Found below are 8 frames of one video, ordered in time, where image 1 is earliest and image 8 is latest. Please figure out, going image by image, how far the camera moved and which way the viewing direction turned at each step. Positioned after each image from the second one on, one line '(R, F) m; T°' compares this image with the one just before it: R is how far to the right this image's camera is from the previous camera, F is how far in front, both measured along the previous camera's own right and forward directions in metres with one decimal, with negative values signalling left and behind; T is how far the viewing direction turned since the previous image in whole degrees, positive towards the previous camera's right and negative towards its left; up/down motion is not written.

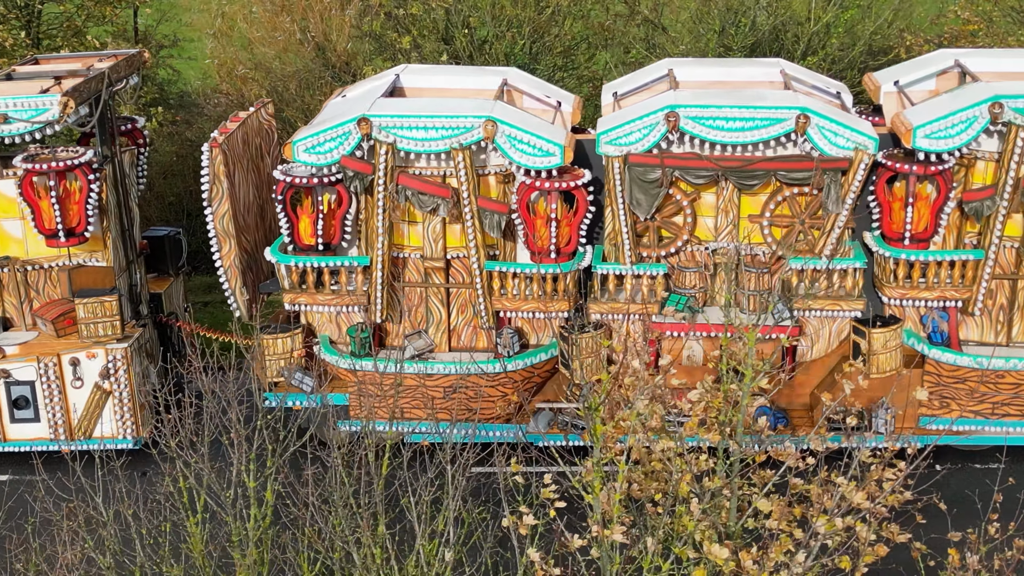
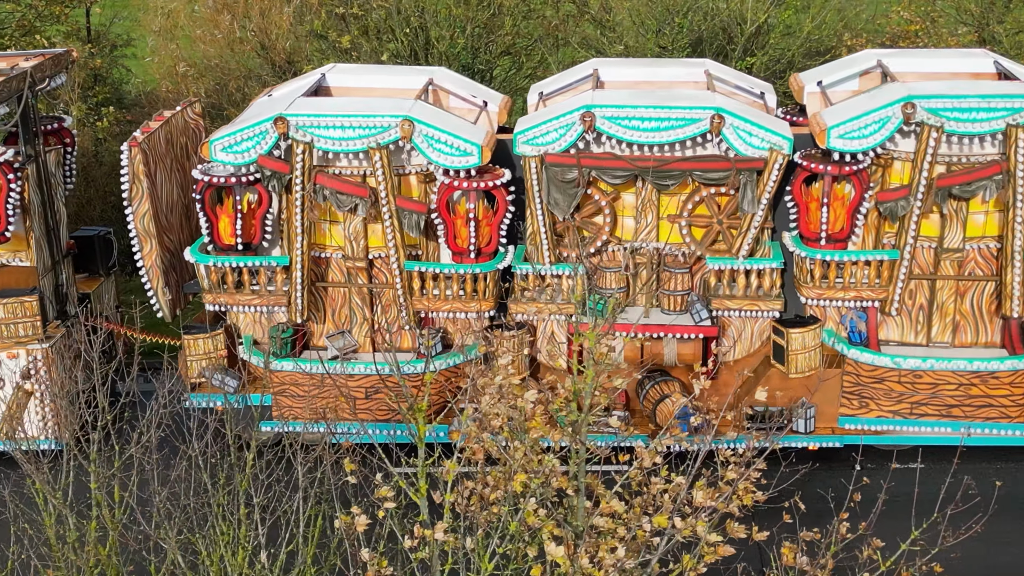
(+0.6, 0.0) m; +1°
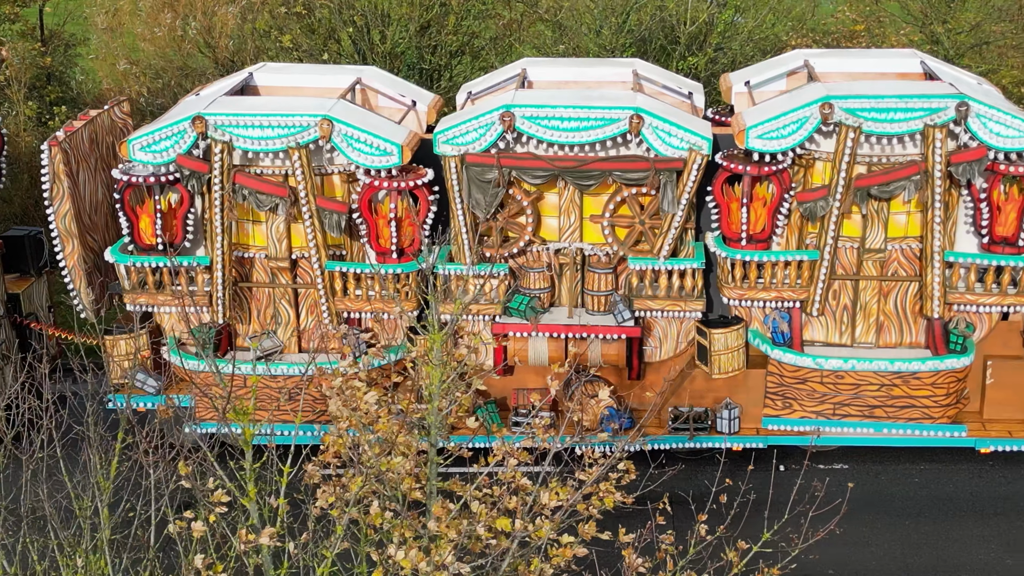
(+0.6, 0.0) m; +1°
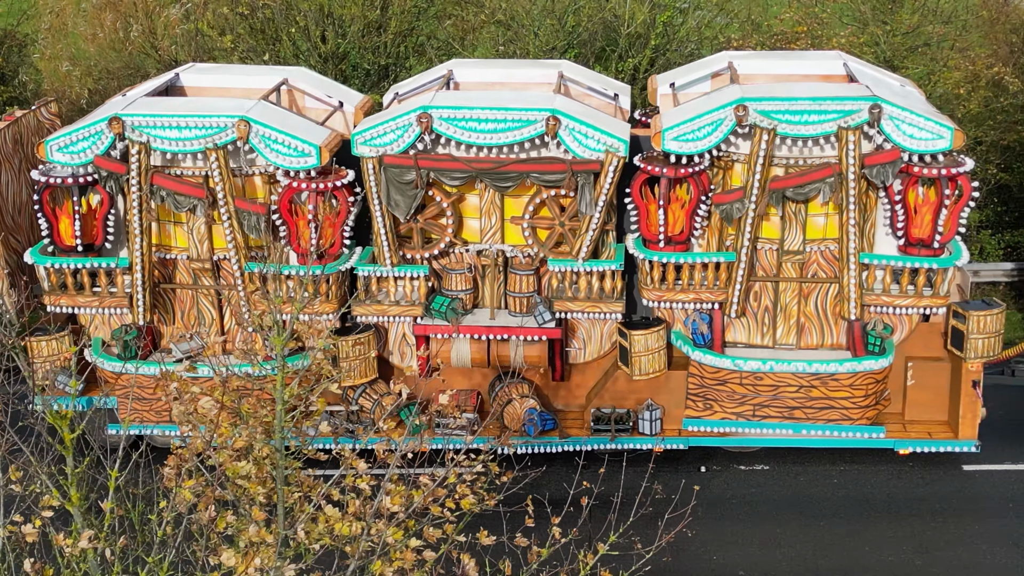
(+0.6, 0.0) m; +1°
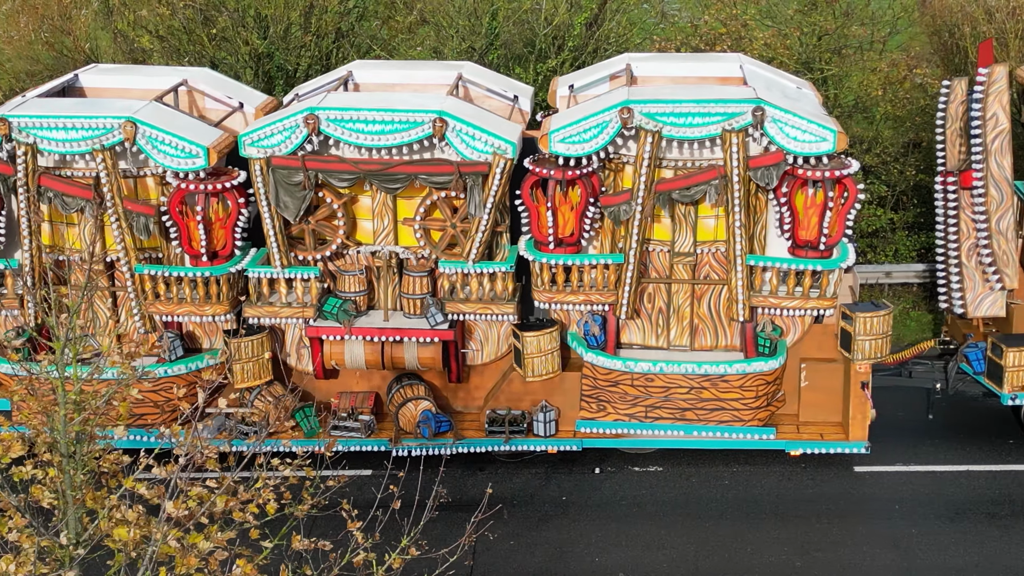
(+0.8, 0.0) m; +1°
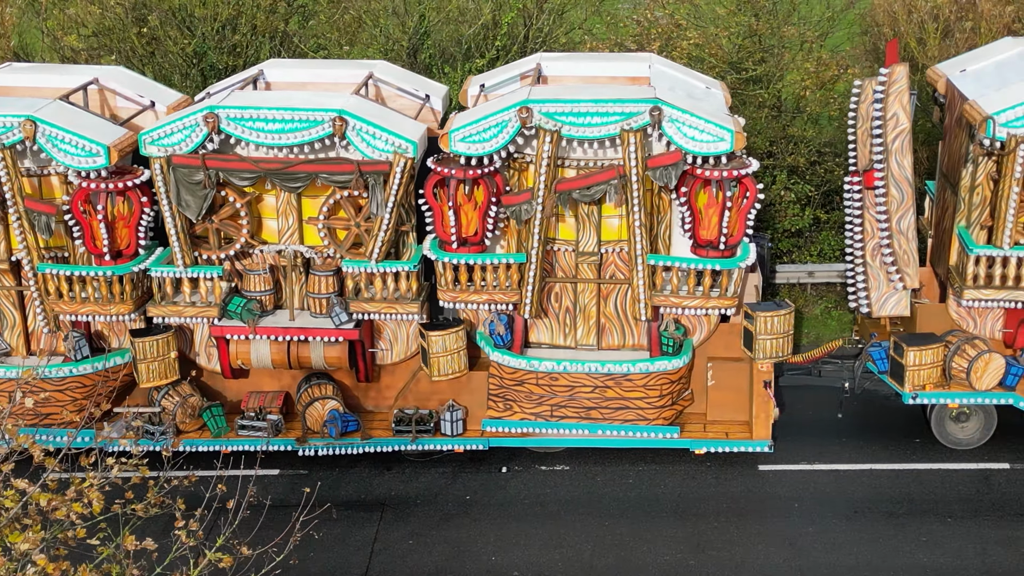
(+0.7, 0.0) m; +1°
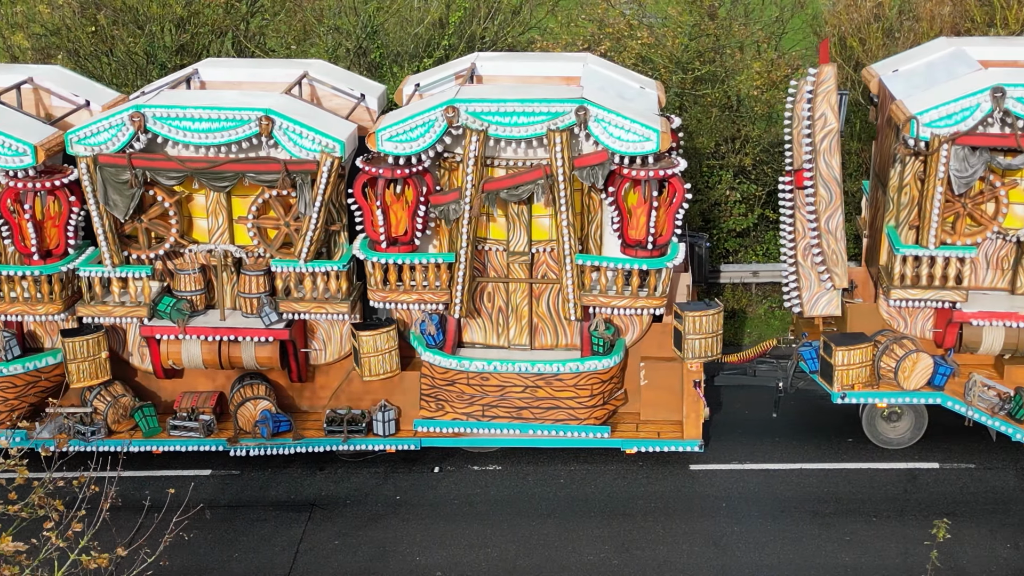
(+0.5, 0.0) m; 0°
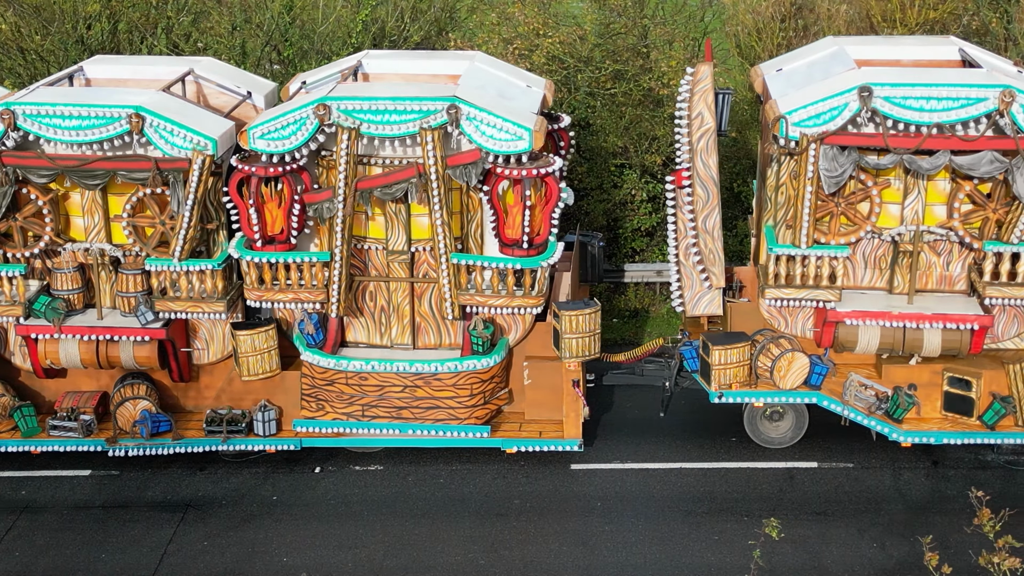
(+0.9, 0.0) m; +1°
